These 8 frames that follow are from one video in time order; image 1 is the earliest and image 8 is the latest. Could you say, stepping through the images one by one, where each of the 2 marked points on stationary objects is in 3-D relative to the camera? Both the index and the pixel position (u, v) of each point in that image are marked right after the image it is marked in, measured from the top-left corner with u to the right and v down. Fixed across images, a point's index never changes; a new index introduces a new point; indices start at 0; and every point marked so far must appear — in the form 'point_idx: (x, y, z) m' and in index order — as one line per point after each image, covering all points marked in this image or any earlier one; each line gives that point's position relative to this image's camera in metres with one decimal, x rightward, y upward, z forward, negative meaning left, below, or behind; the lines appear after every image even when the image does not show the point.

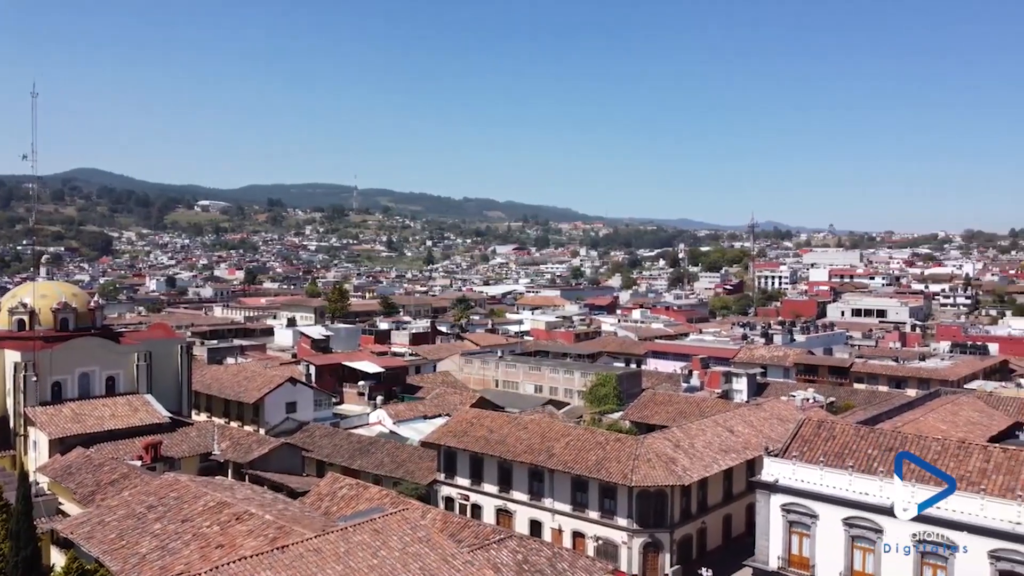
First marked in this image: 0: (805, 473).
0: (+5.7, -3.6, +15.9) m
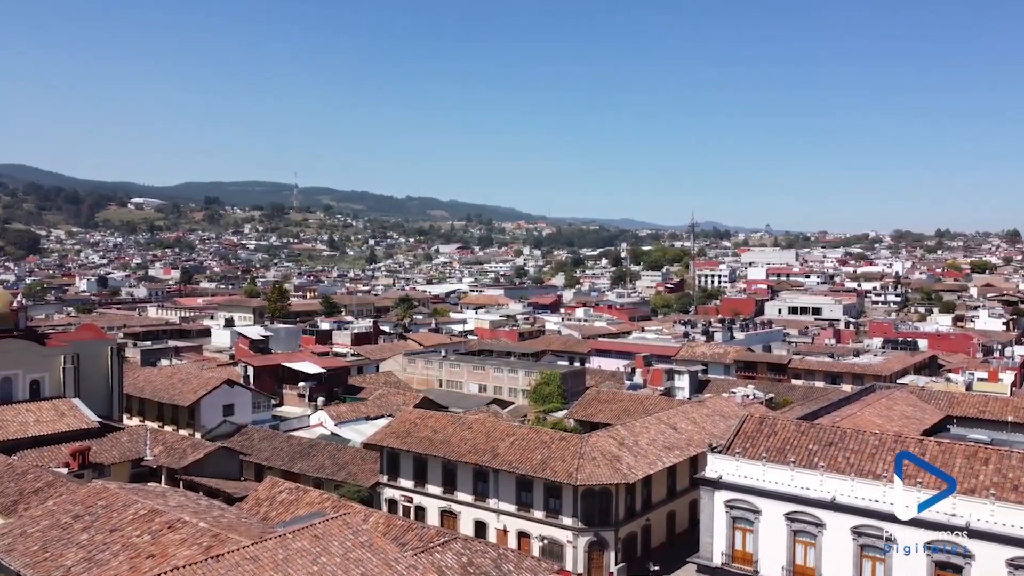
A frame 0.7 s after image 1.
0: (+4.6, -3.5, +16.0) m
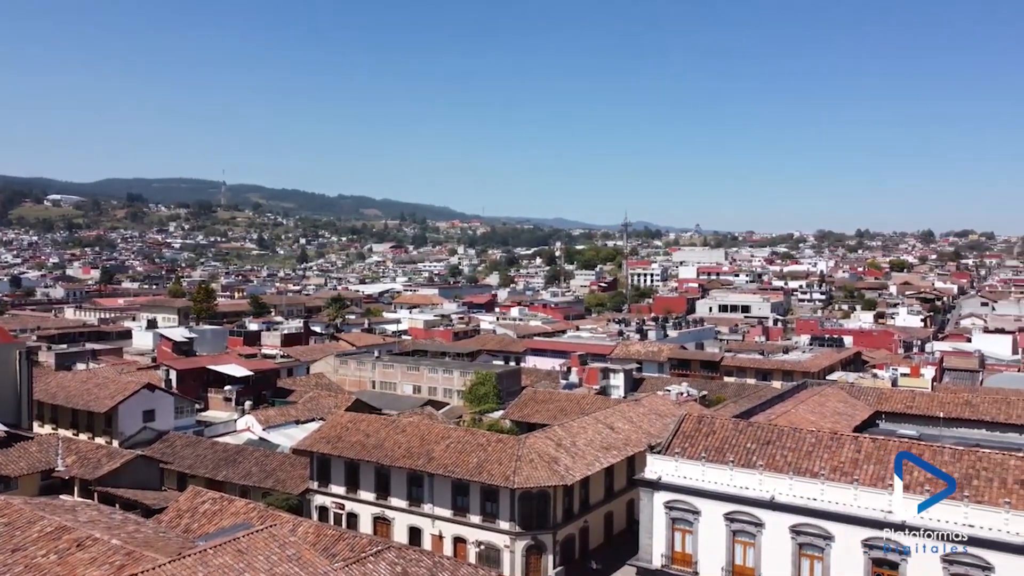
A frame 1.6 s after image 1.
0: (+3.4, -3.5, +15.8) m
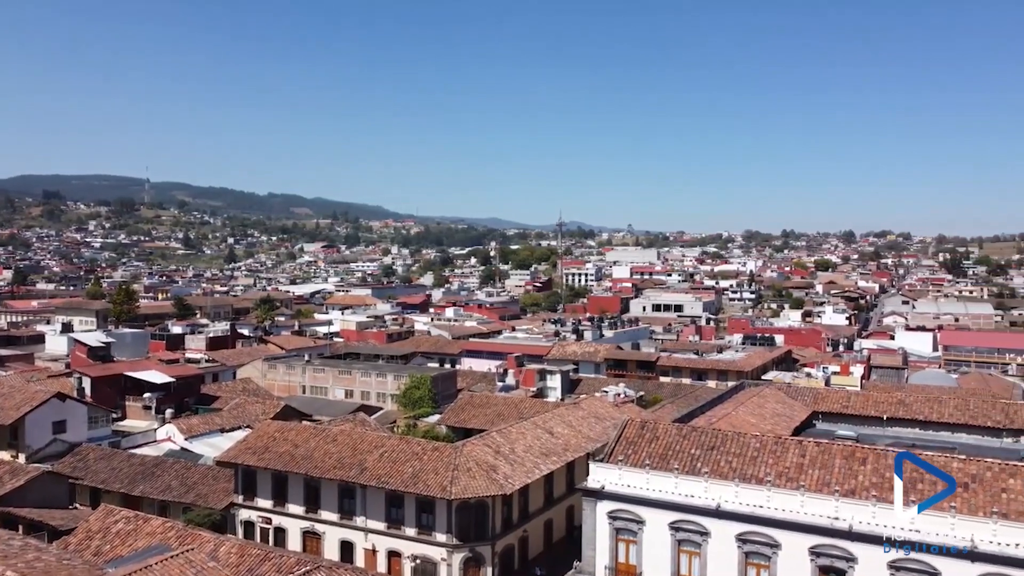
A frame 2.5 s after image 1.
0: (+2.2, -3.5, +15.3) m
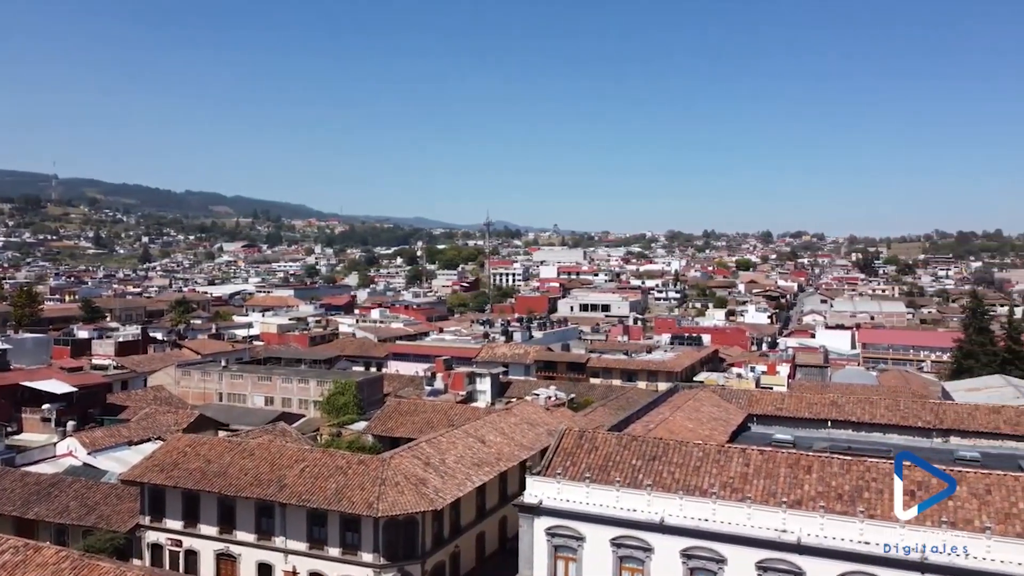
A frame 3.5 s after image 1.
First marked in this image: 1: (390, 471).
0: (+1.0, -3.6, +14.5) m
1: (-2.7, -4.1, +18.3) m
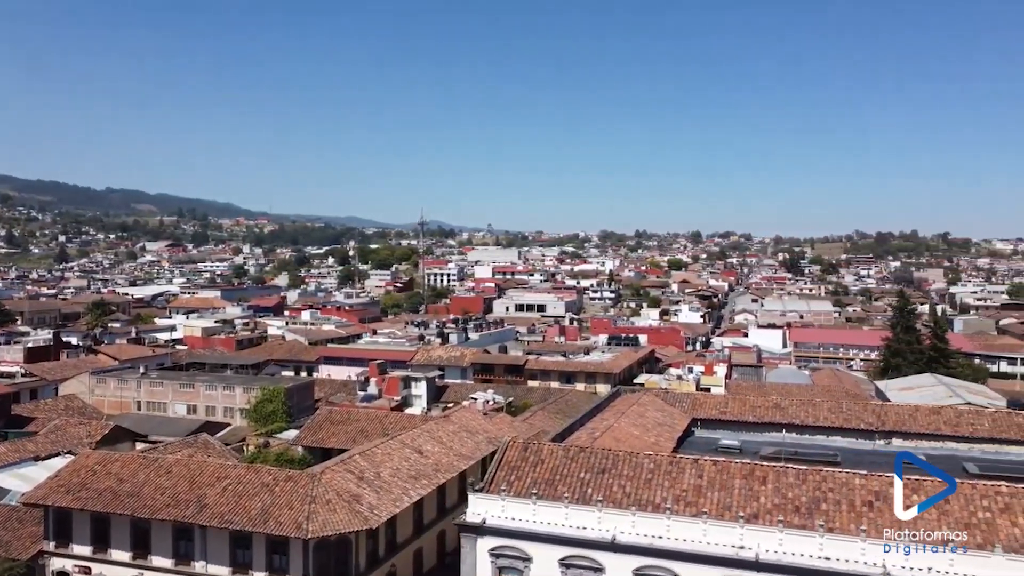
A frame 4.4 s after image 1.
0: (+0.1, -3.6, +13.6) m
1: (-4.0, -4.2, +17.1) m
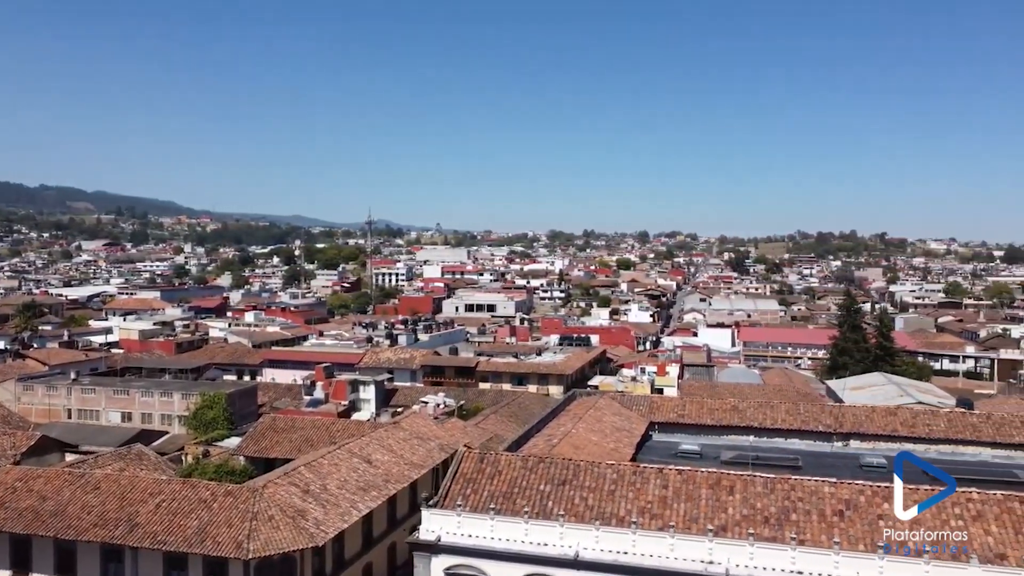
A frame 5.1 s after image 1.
0: (-0.6, -3.7, +12.8) m
1: (-4.9, -4.2, +16.1) m
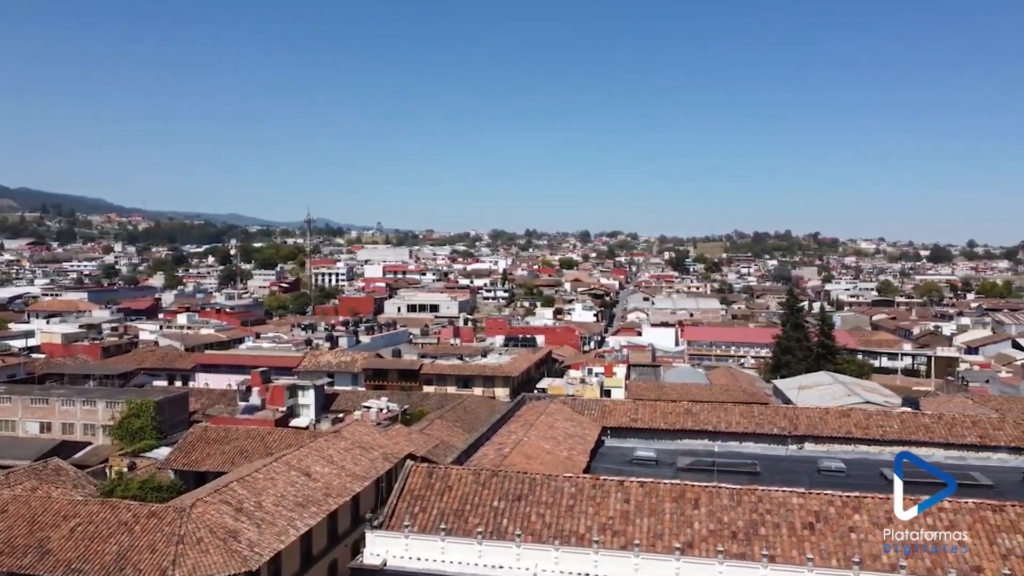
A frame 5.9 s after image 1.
0: (-1.3, -3.7, +11.8) m
1: (-5.8, -4.2, +14.8) m
